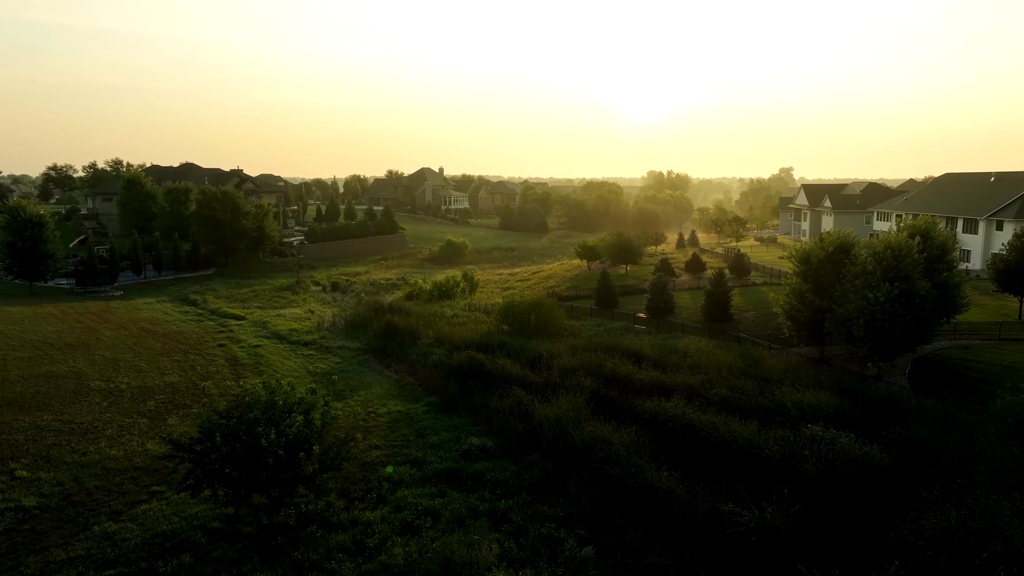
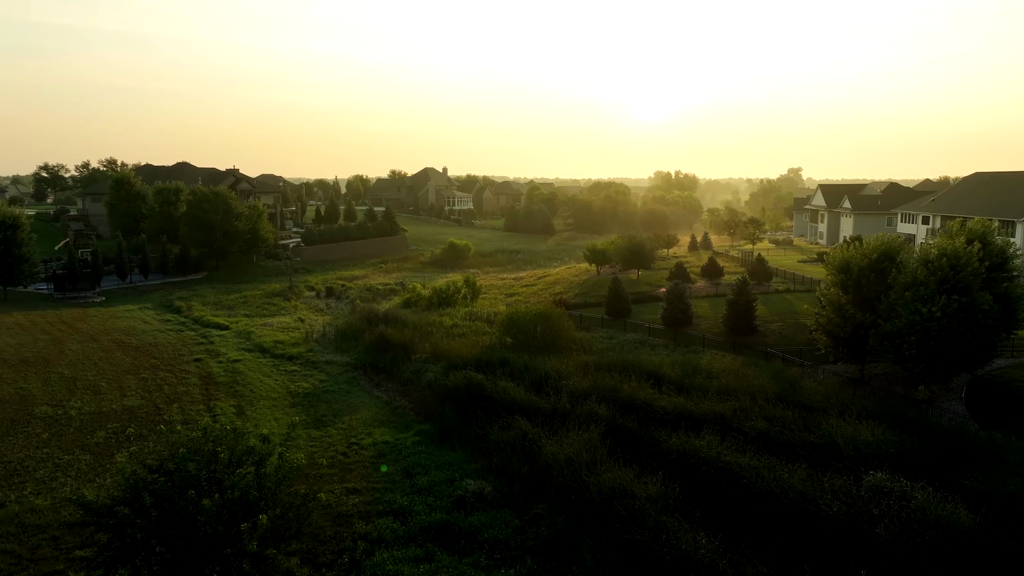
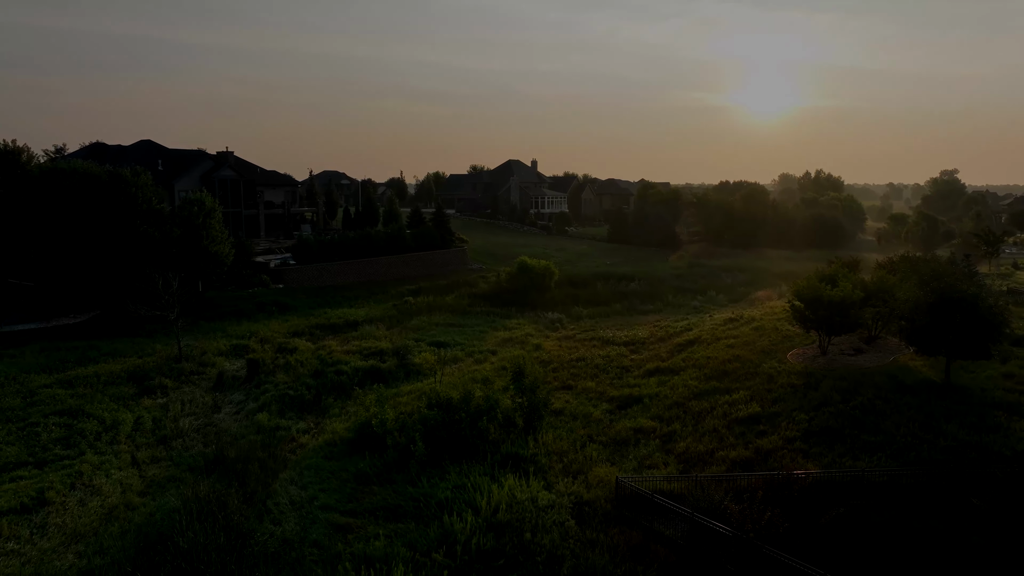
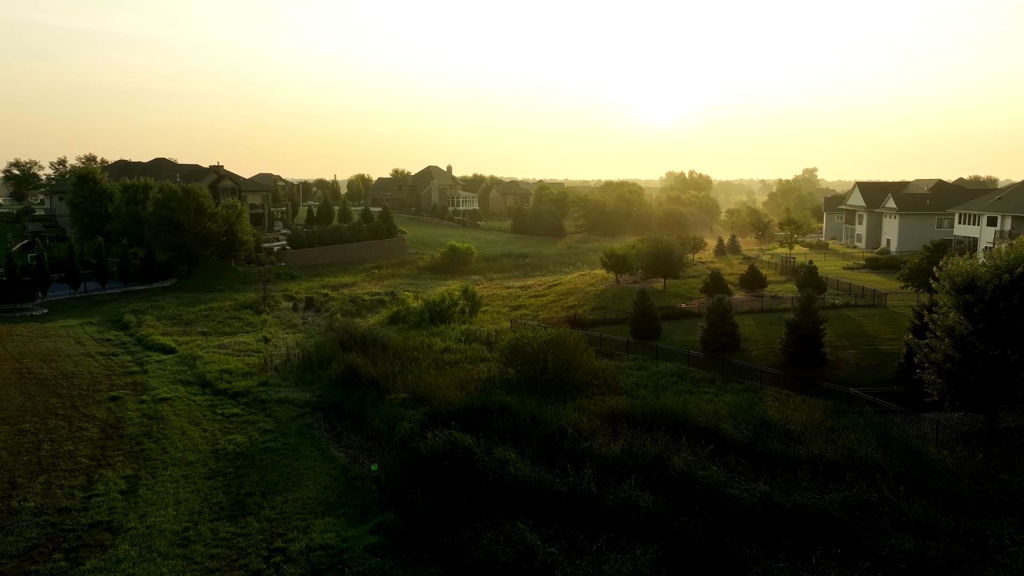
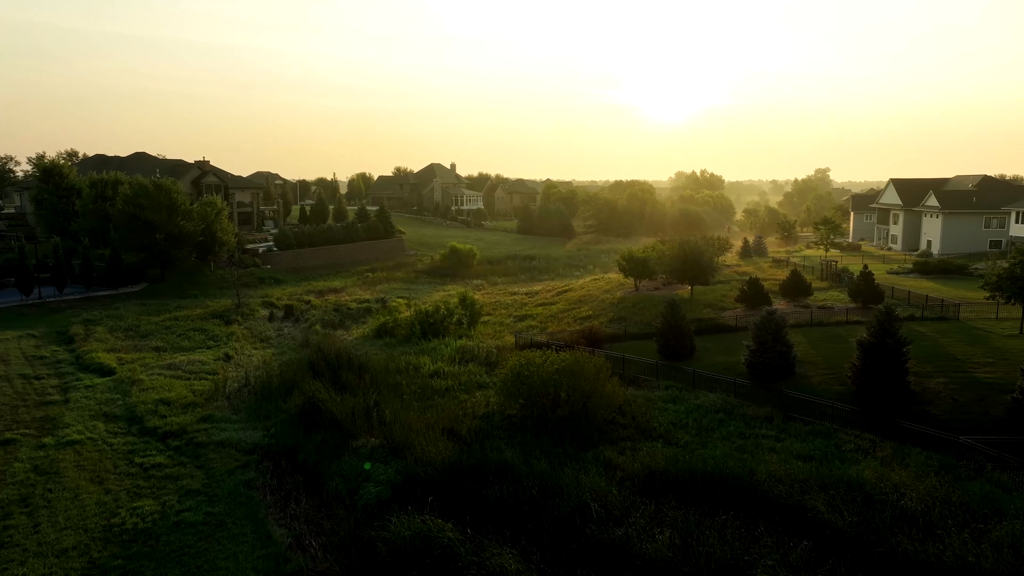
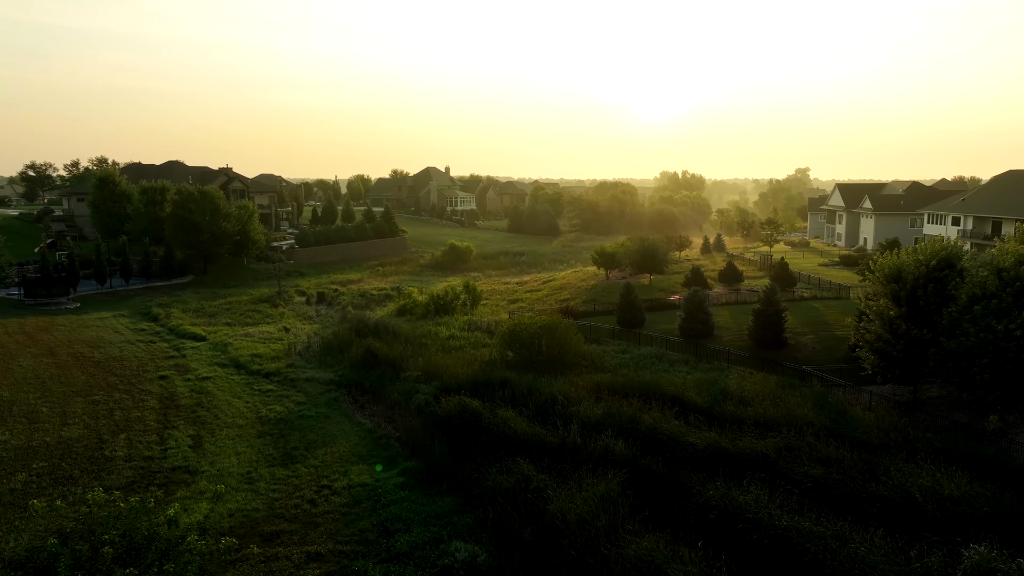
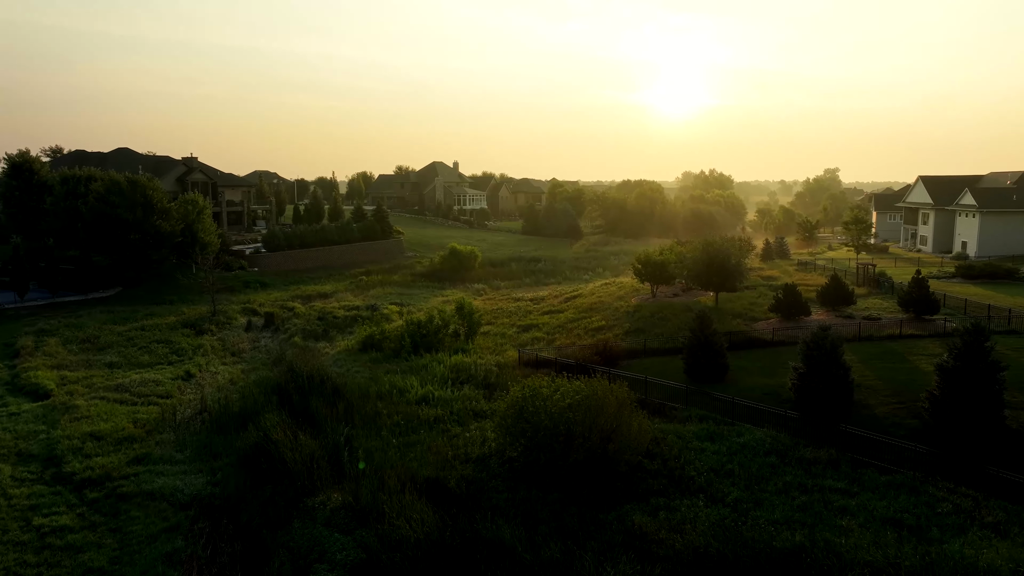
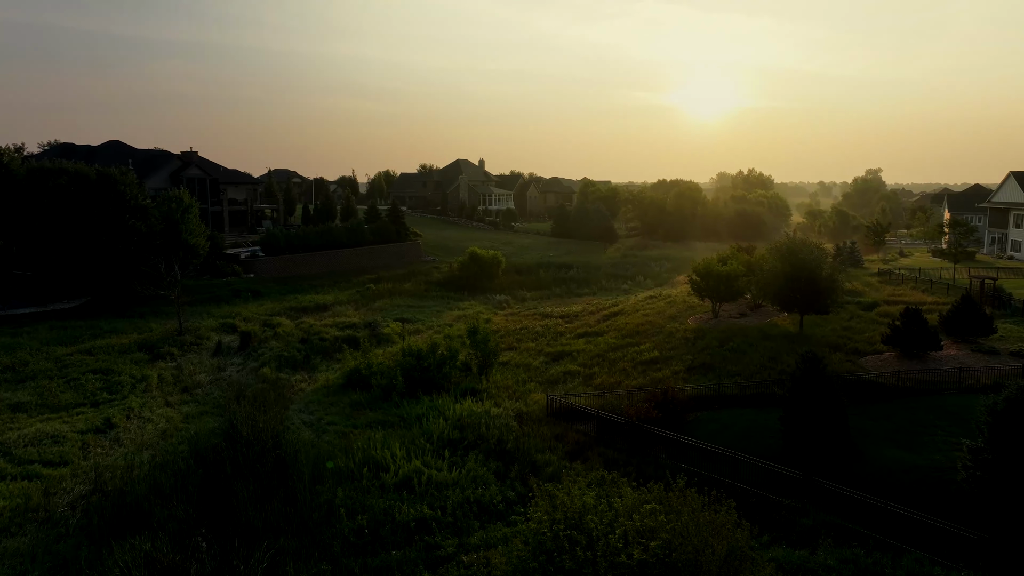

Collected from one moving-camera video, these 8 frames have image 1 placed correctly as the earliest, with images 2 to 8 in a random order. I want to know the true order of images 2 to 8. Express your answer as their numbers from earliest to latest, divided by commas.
2, 6, 4, 5, 7, 8, 3
